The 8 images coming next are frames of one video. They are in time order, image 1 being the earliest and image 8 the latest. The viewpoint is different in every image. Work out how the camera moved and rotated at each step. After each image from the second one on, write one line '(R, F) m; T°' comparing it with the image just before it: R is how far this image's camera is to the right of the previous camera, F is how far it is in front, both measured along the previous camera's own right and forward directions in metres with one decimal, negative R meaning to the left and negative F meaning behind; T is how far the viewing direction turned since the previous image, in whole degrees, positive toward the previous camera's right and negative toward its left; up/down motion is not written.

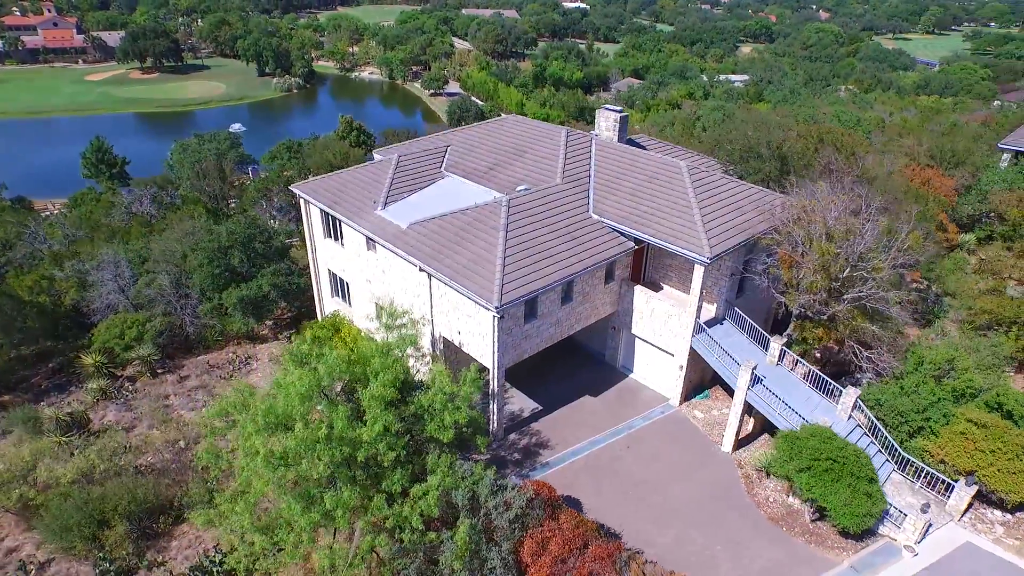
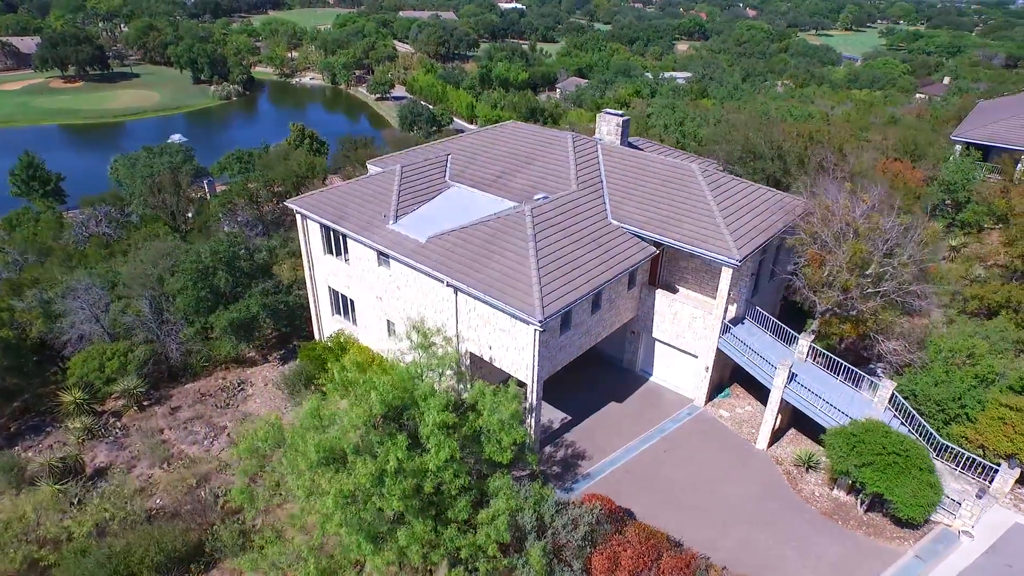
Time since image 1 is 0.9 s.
(-2.4, +0.4) m; +5°
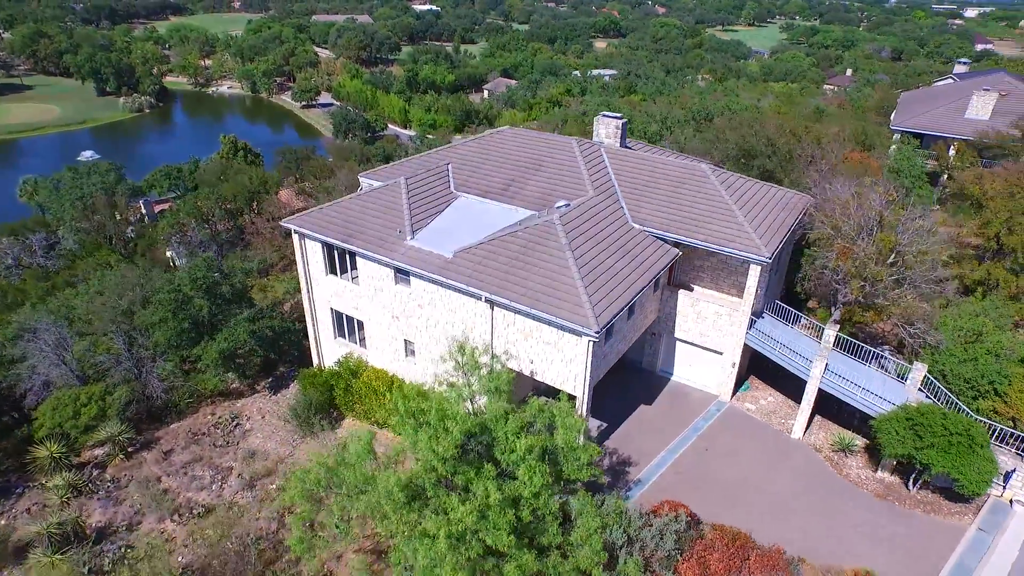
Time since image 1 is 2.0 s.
(-3.0, +0.6) m; +7°
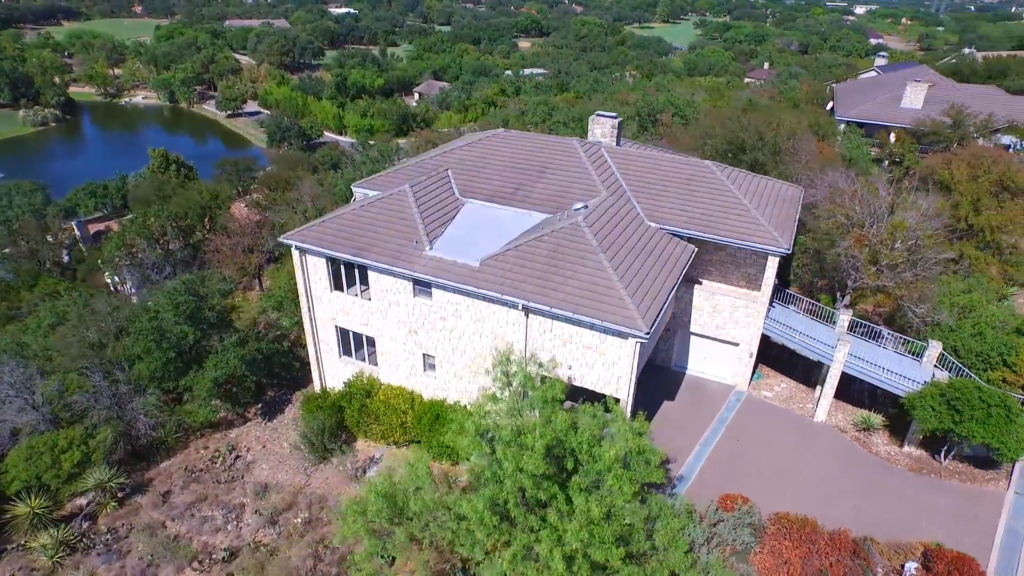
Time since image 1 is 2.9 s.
(-2.7, +0.5) m; +6°
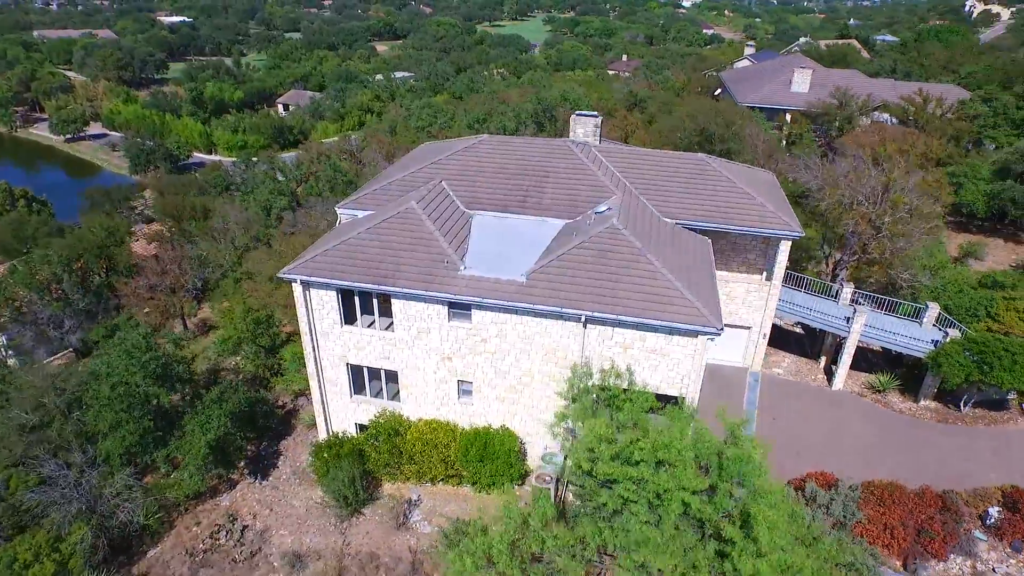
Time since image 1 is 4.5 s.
(-4.6, +1.3) m; +12°
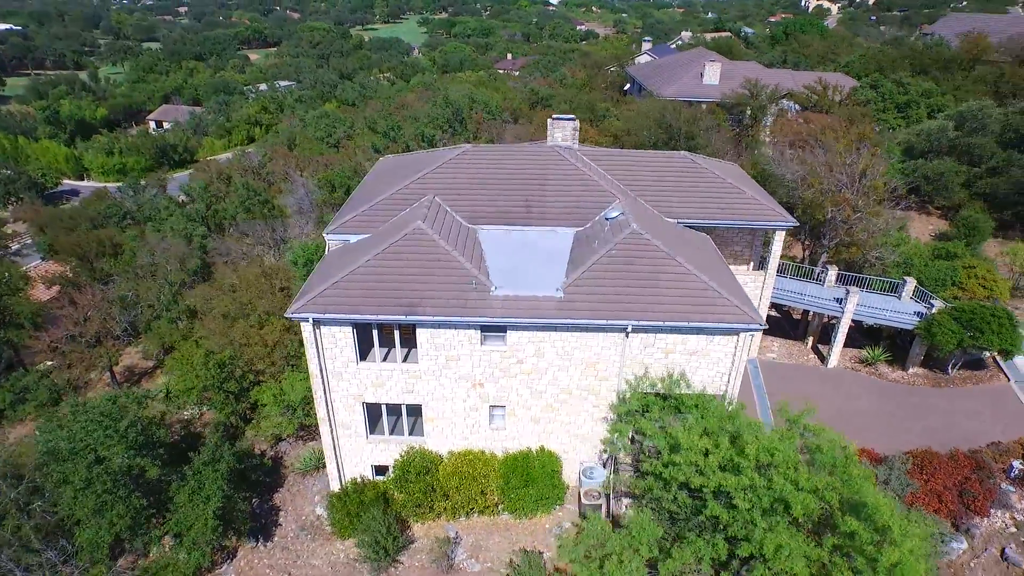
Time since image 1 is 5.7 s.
(-3.5, +1.0) m; +10°
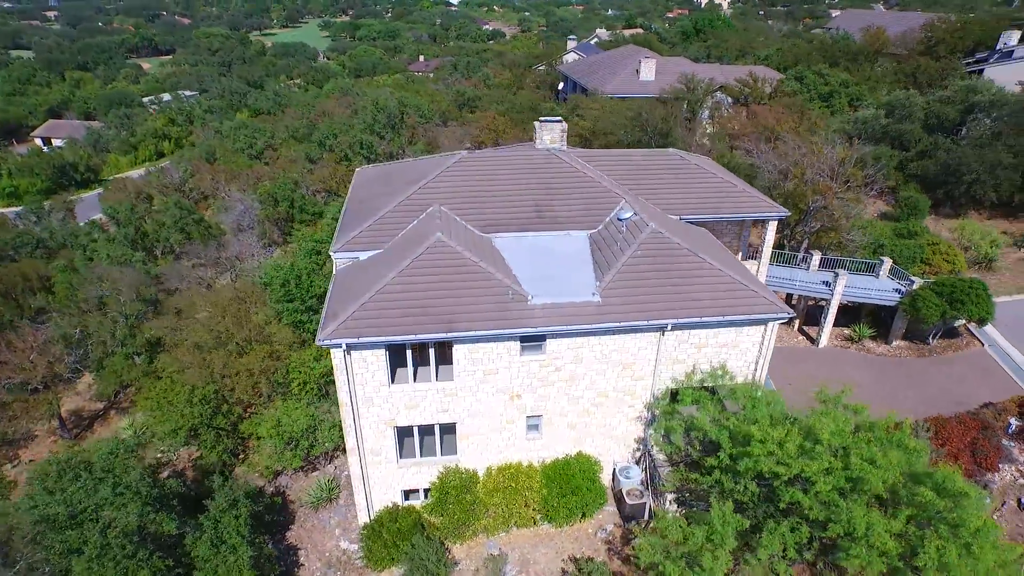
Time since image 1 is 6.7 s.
(-2.9, +0.4) m; +8°
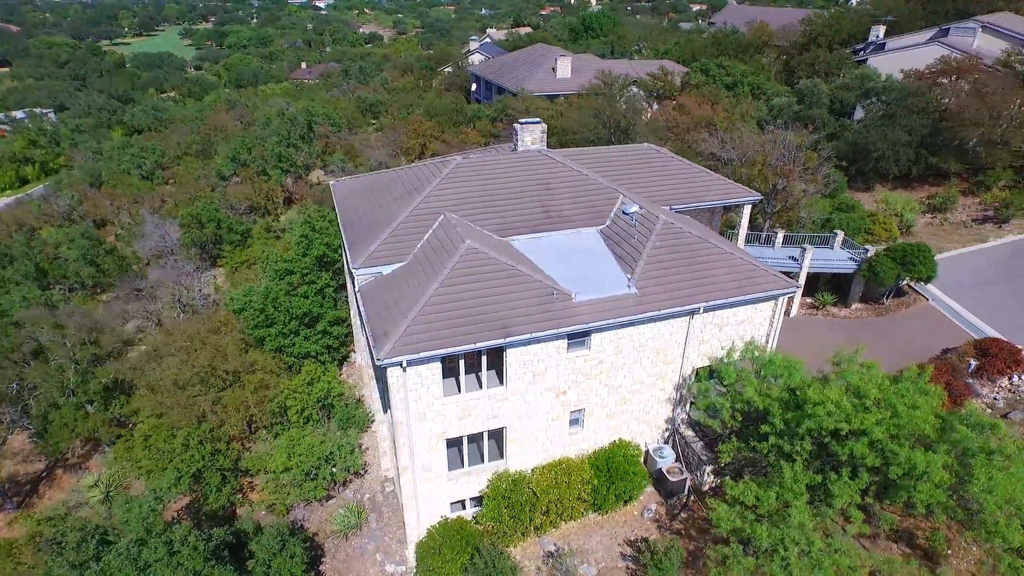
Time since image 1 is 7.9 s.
(-3.8, +0.1) m; +10°
